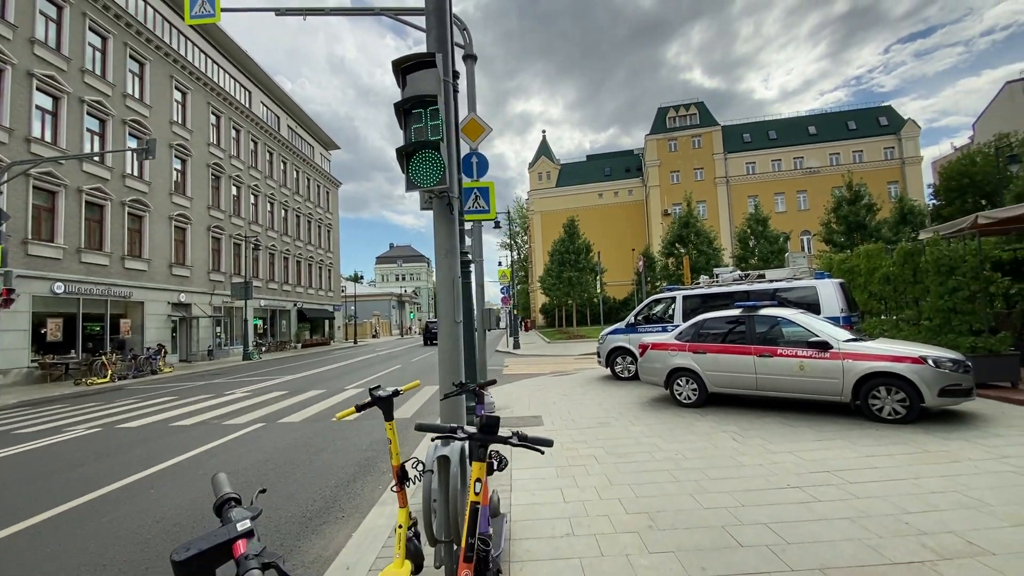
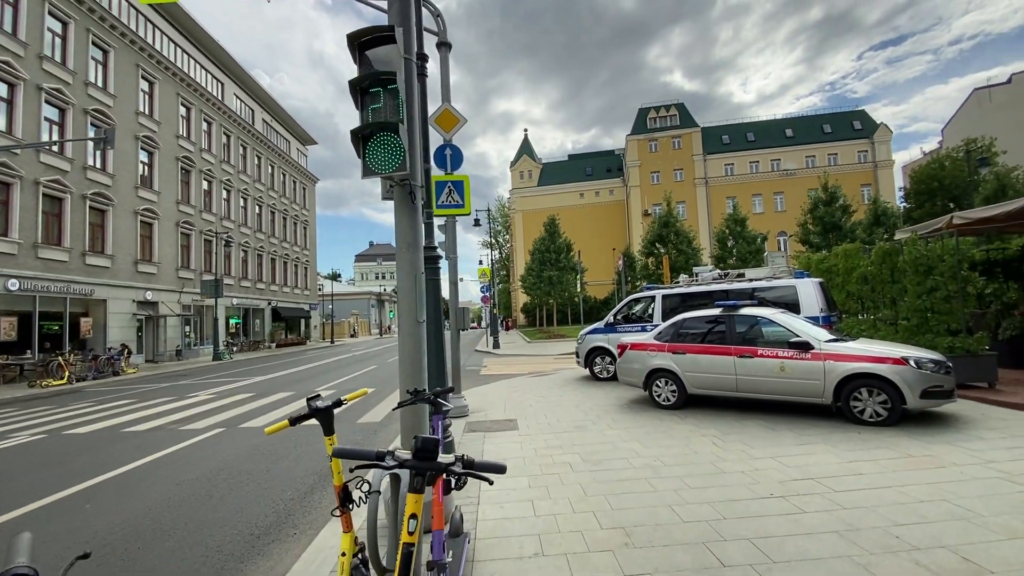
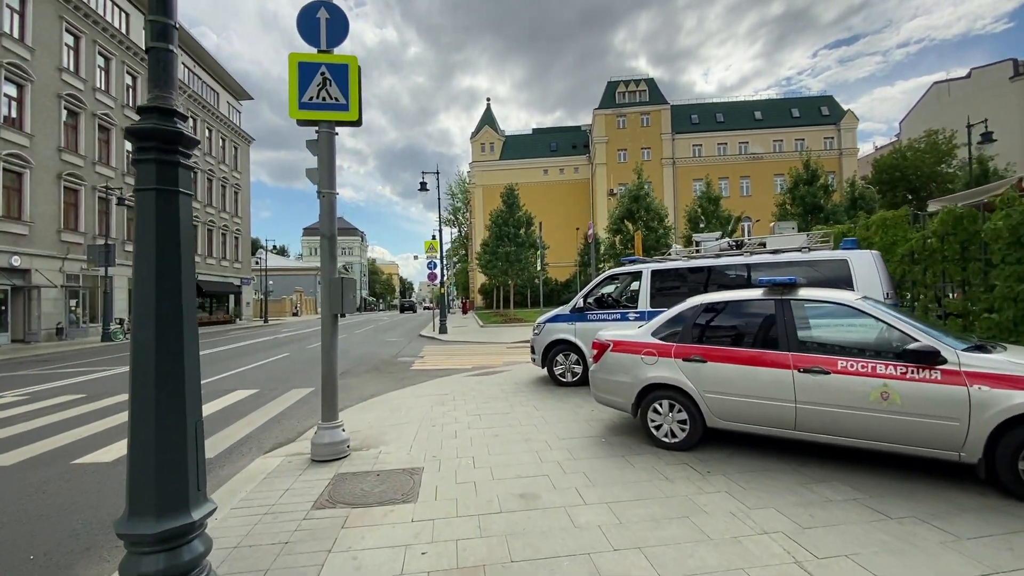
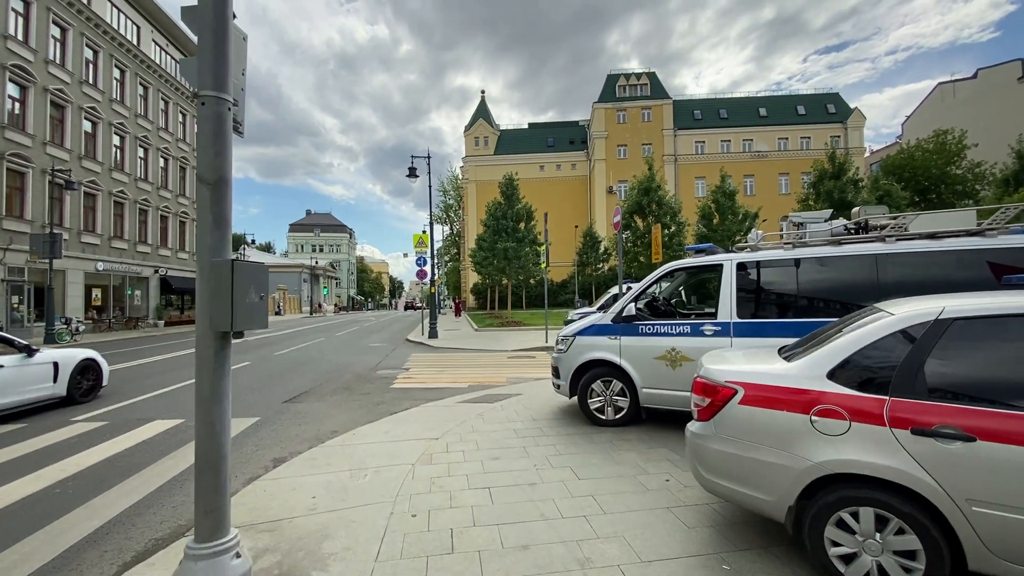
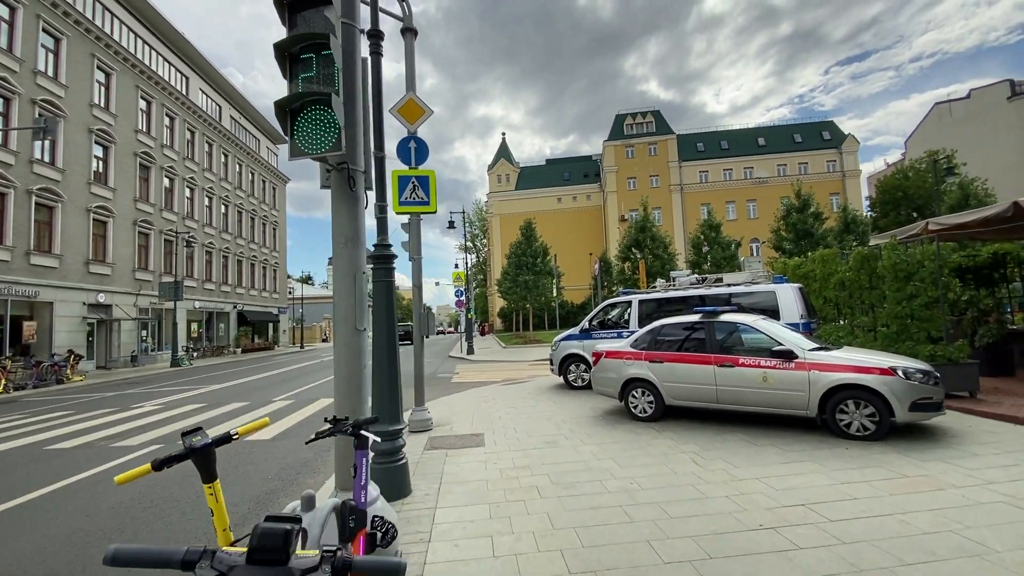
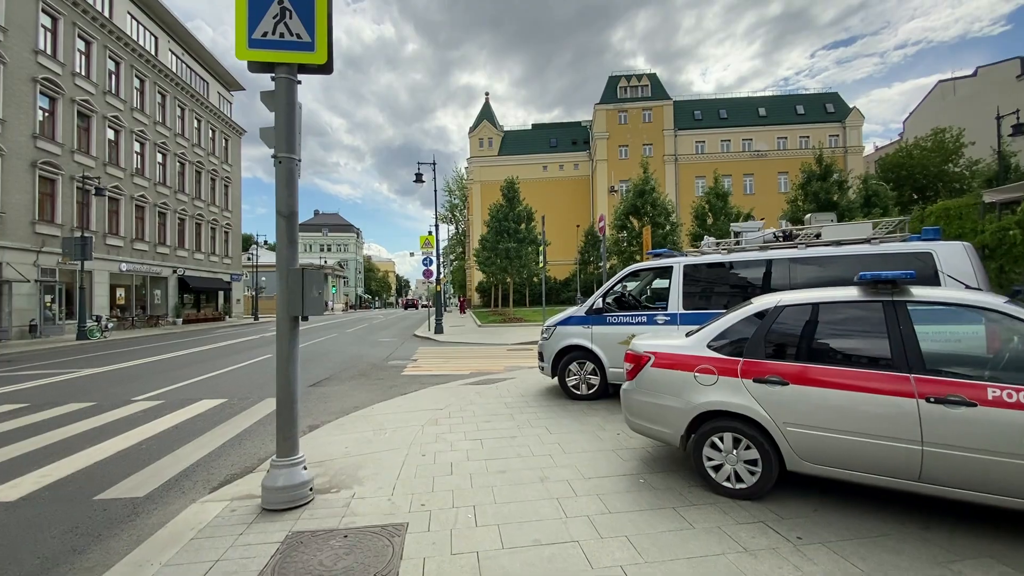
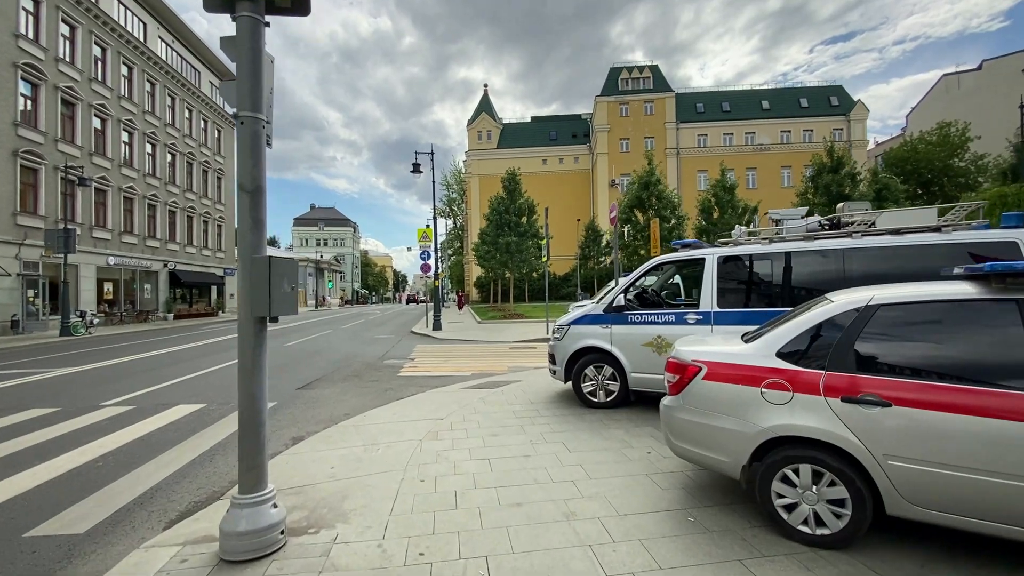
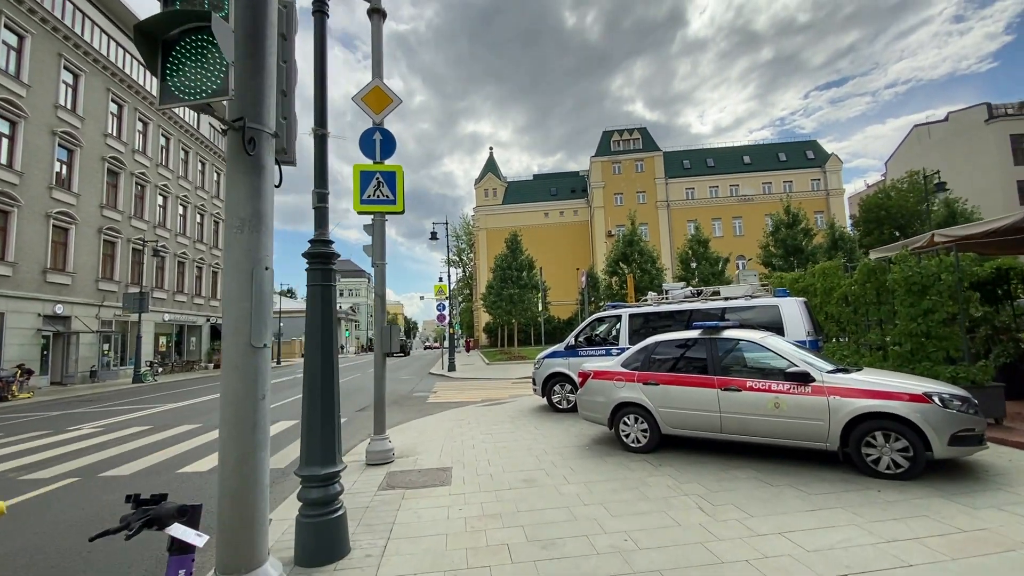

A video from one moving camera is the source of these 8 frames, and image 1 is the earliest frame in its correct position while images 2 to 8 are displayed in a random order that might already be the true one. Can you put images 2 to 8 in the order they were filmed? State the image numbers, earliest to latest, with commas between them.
2, 5, 8, 3, 6, 7, 4
